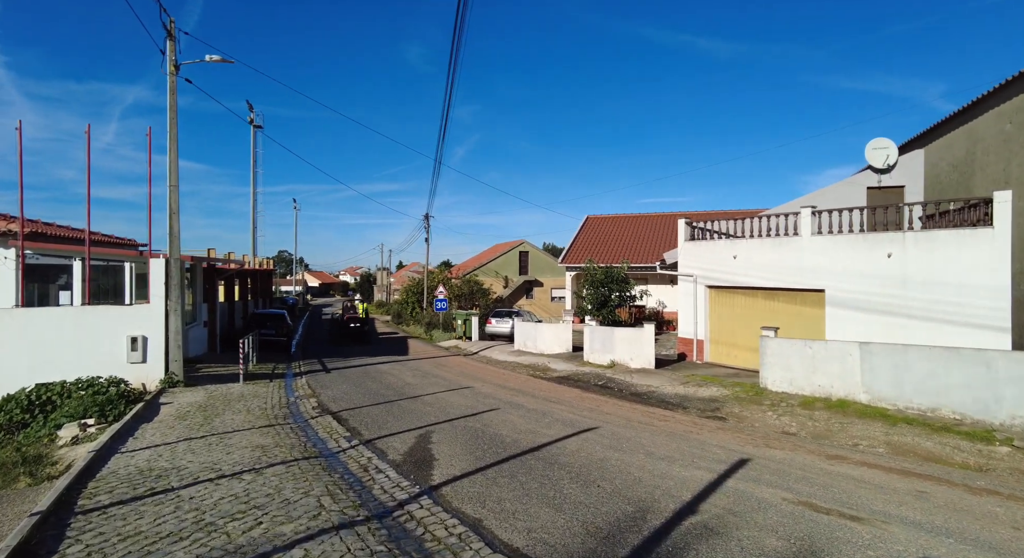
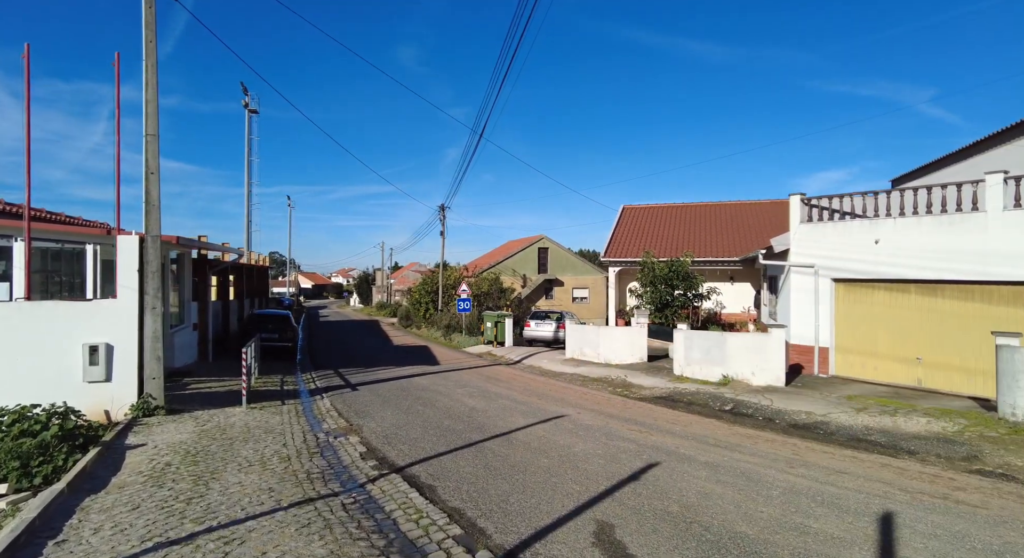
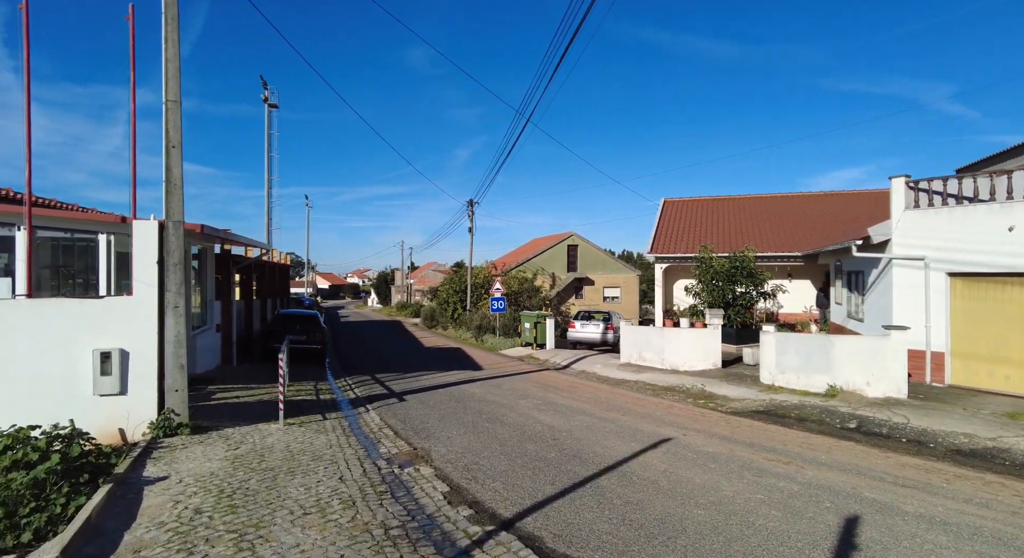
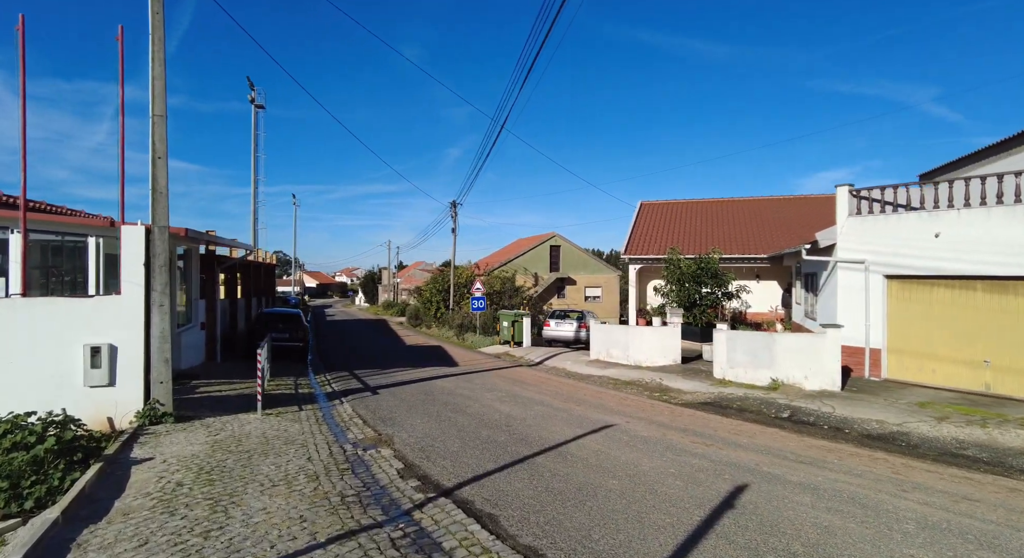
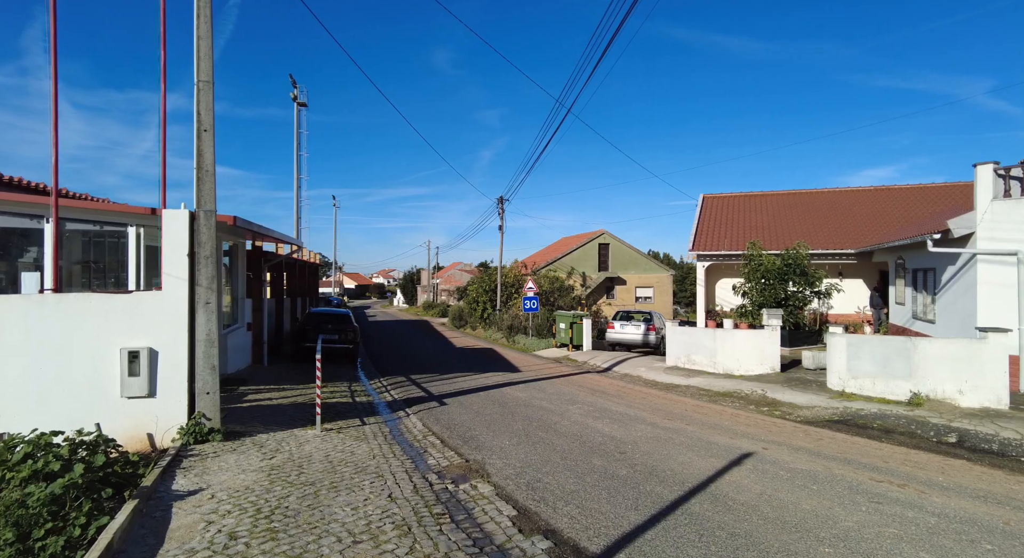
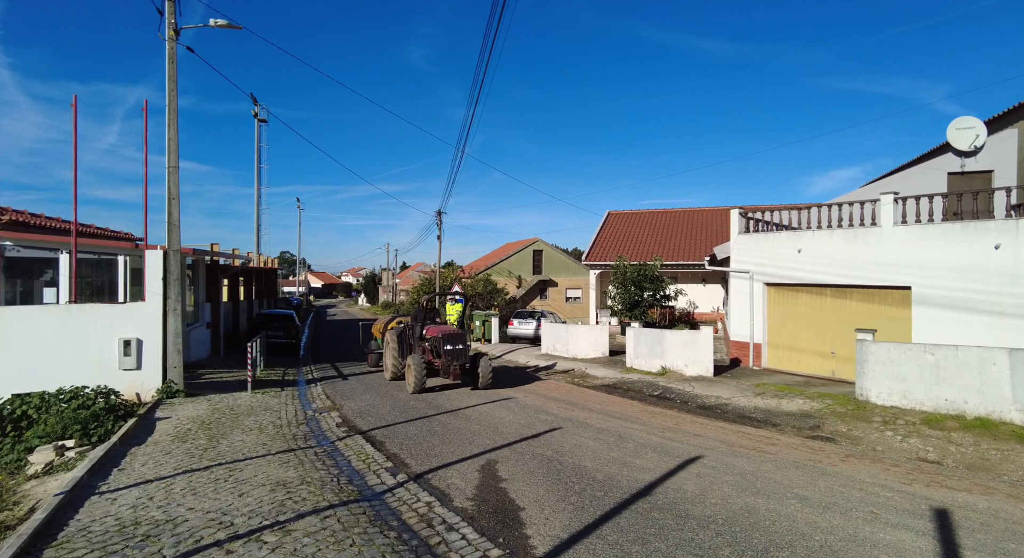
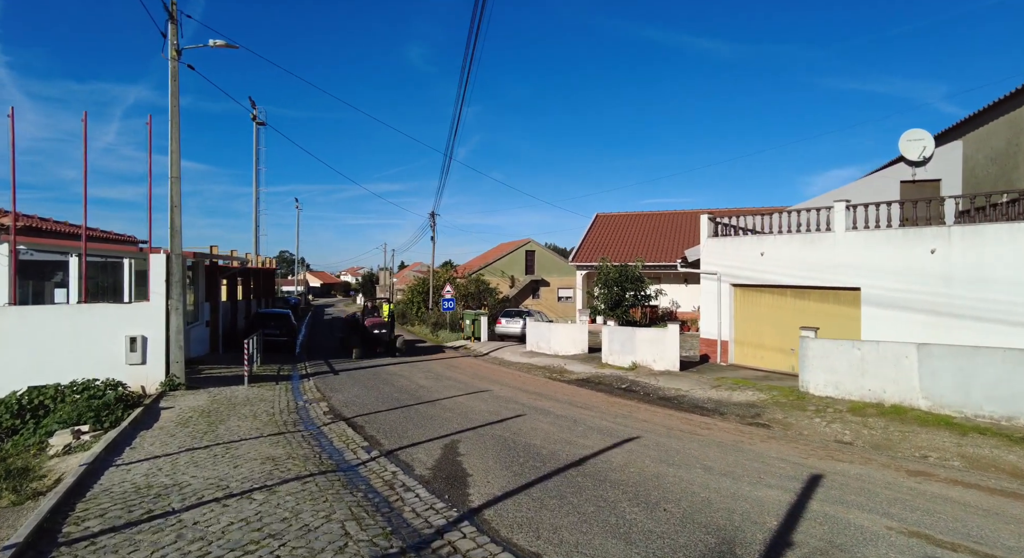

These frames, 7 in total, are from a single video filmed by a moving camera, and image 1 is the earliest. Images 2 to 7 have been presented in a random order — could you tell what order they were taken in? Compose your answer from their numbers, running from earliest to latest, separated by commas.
7, 6, 2, 4, 3, 5
